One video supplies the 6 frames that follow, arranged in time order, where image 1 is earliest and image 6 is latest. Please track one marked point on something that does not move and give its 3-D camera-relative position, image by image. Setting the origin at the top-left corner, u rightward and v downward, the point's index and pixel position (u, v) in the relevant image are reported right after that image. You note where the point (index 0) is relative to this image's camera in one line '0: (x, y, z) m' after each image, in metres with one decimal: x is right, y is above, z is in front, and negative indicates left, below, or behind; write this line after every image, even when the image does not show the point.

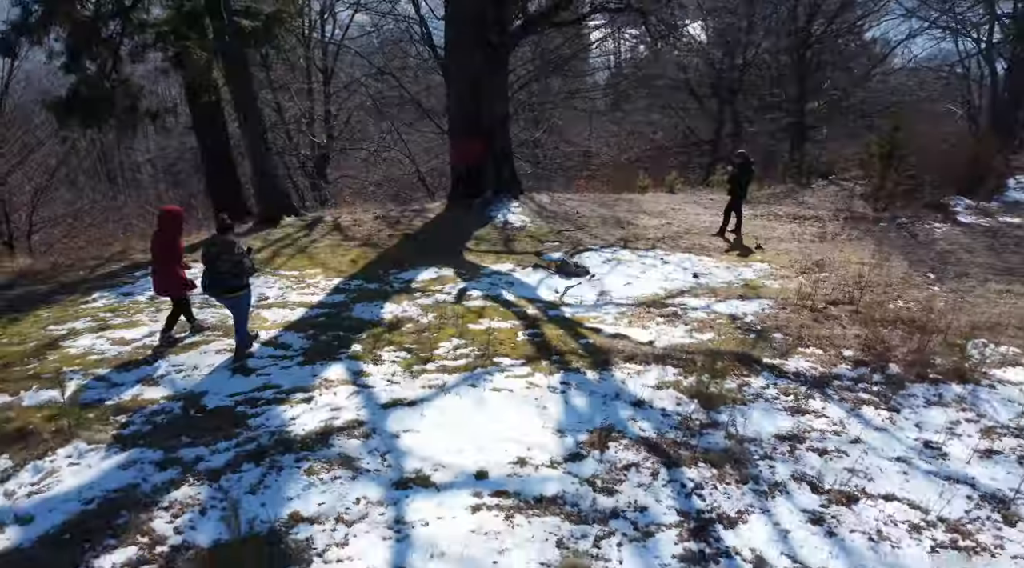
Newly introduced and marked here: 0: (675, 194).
0: (+3.4, +1.9, +18.0) m
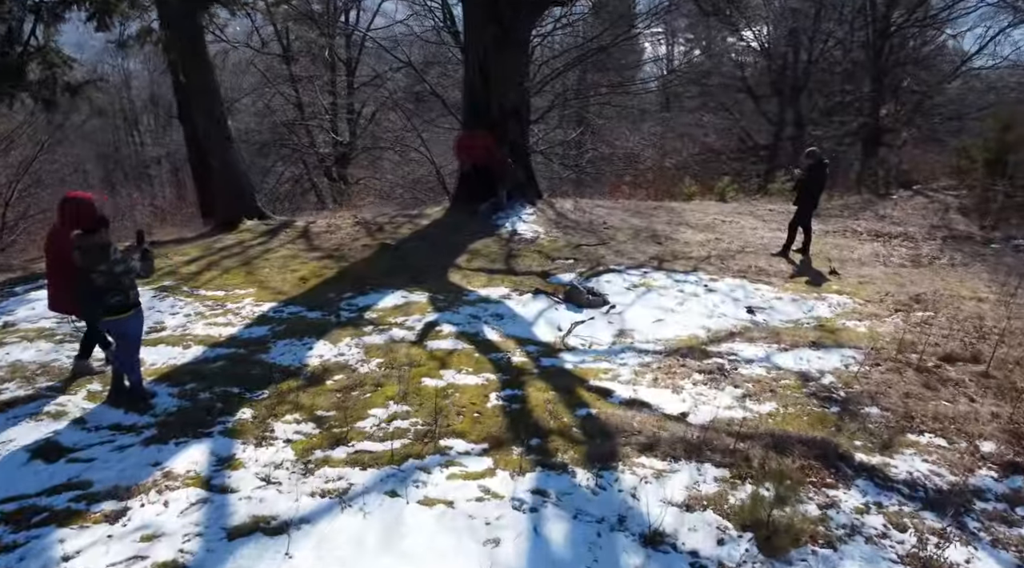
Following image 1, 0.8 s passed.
0: (+3.8, +1.5, +15.1) m
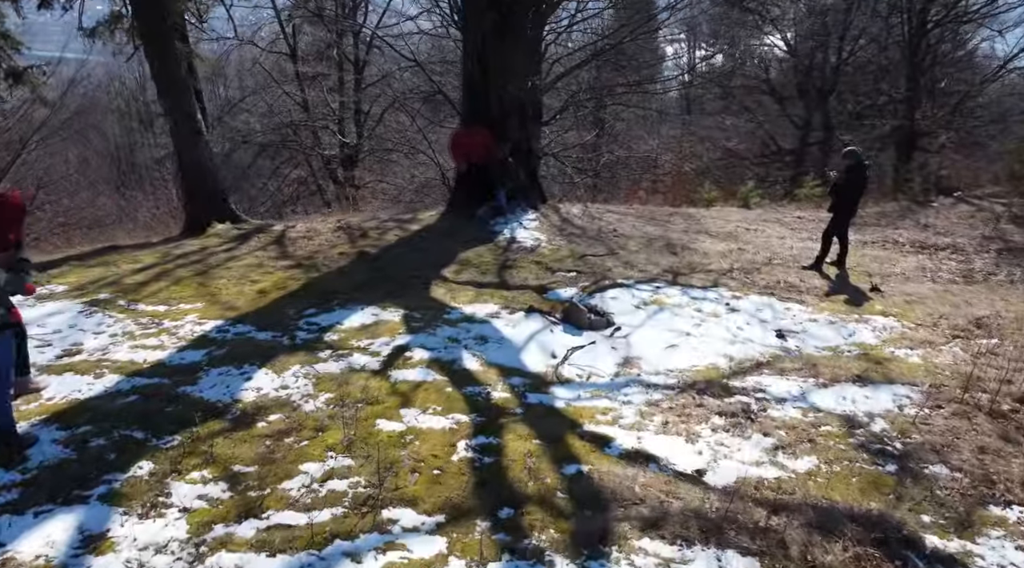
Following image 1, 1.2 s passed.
0: (+3.9, +1.2, +13.8) m
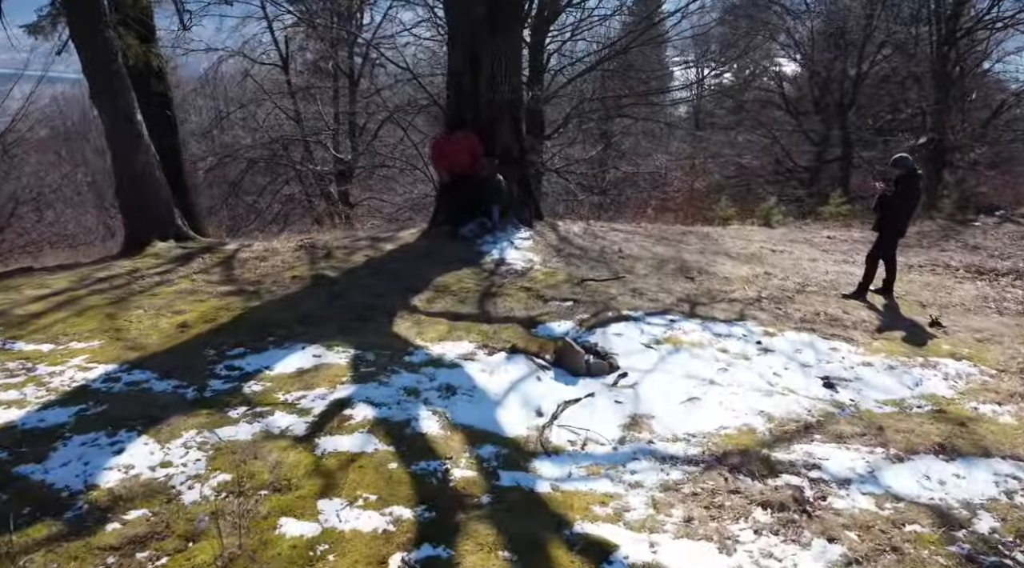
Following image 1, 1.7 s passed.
0: (+3.8, +0.8, +12.3) m
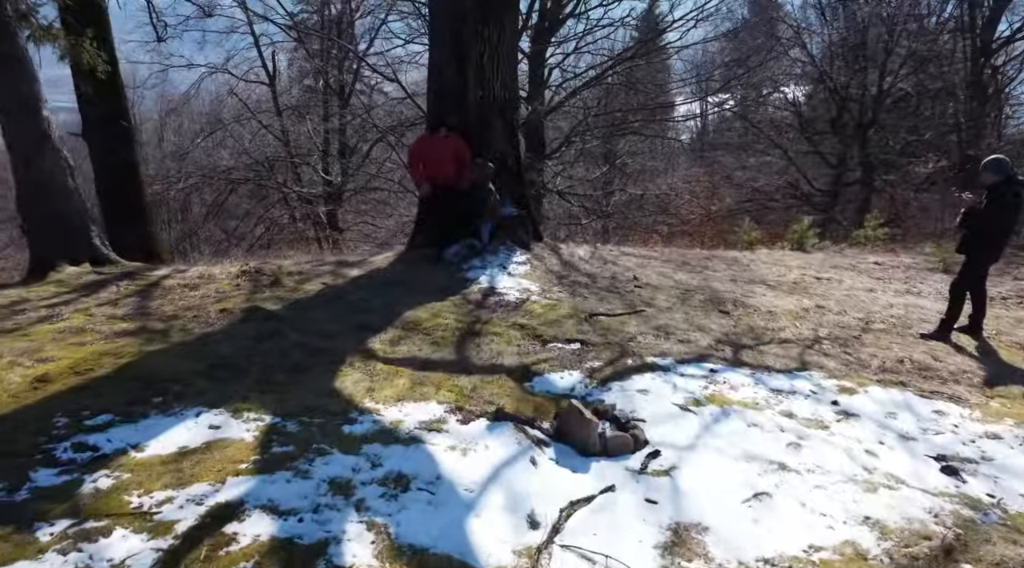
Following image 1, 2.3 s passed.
0: (+3.7, +0.4, +10.6) m
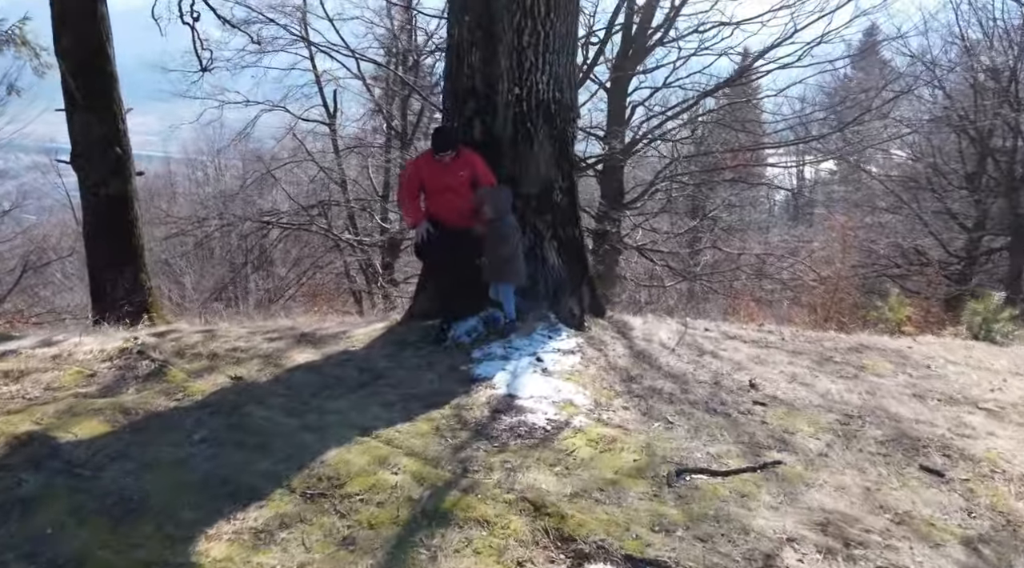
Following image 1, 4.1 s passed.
0: (+4.1, -0.5, +7.1) m
